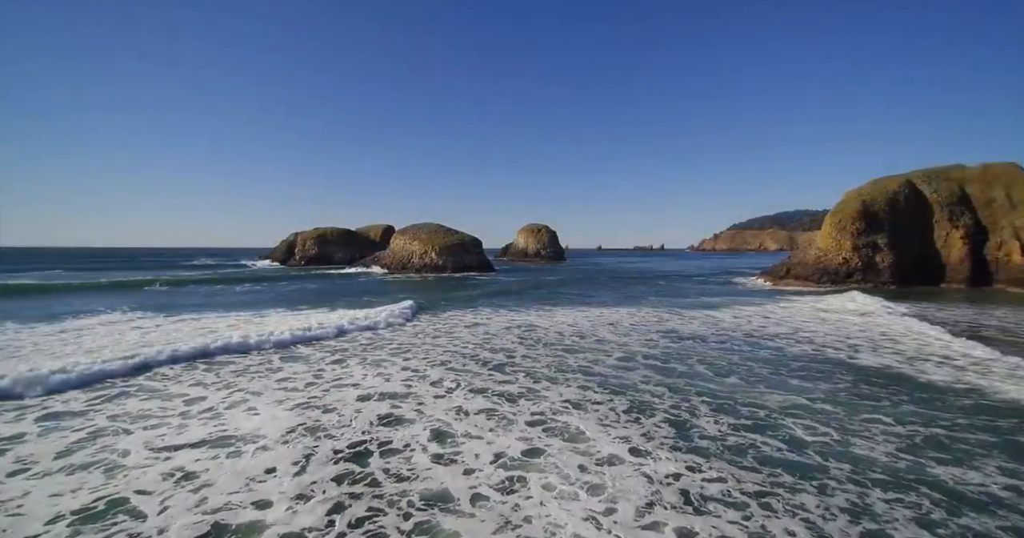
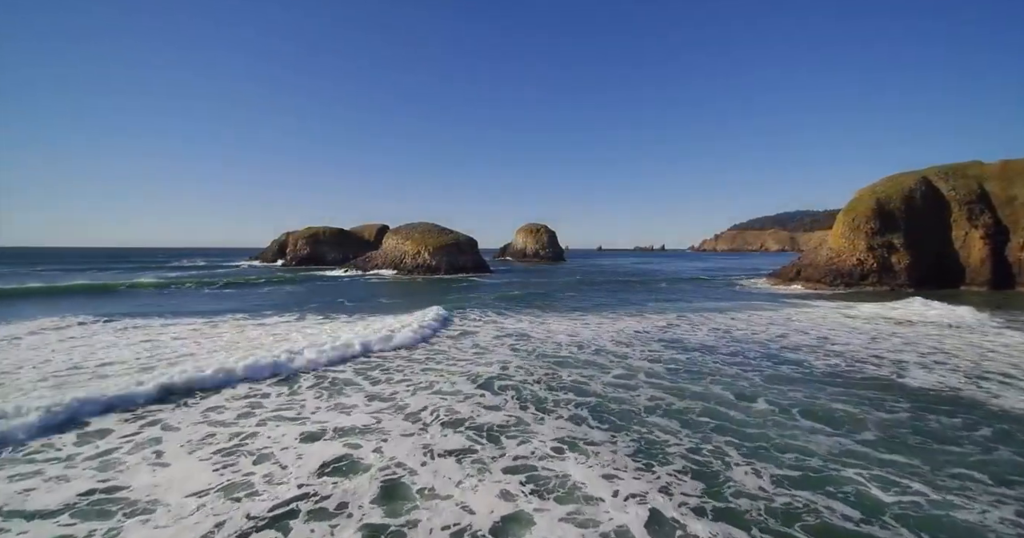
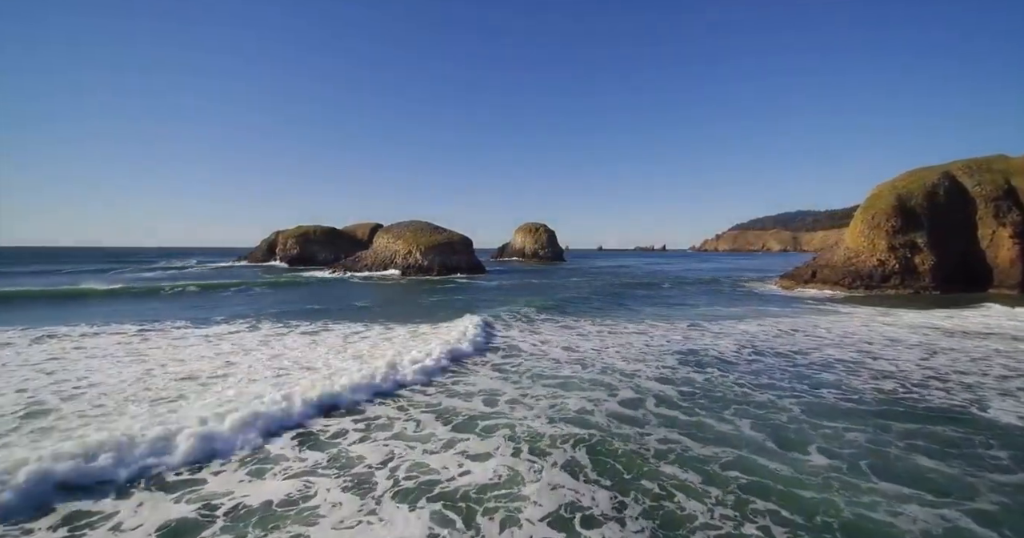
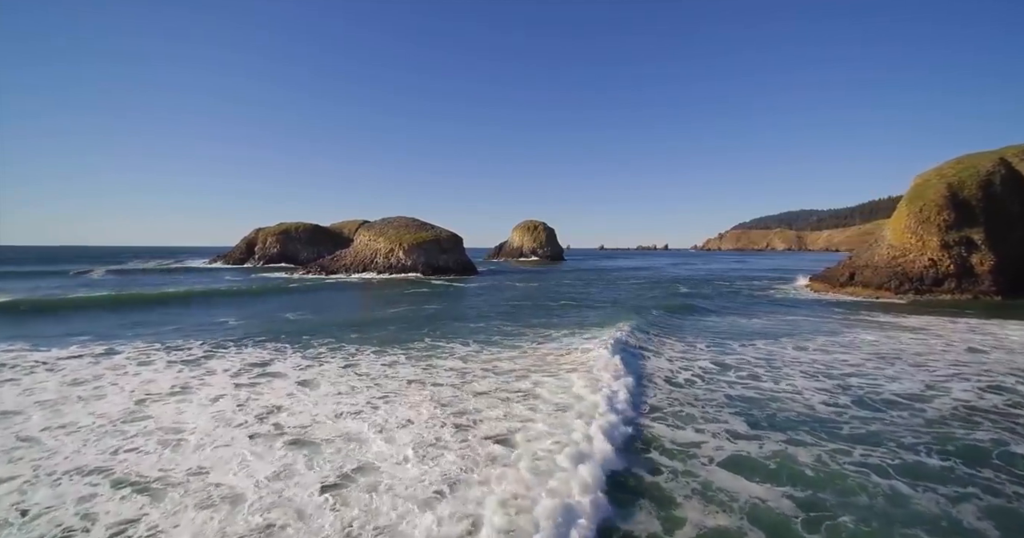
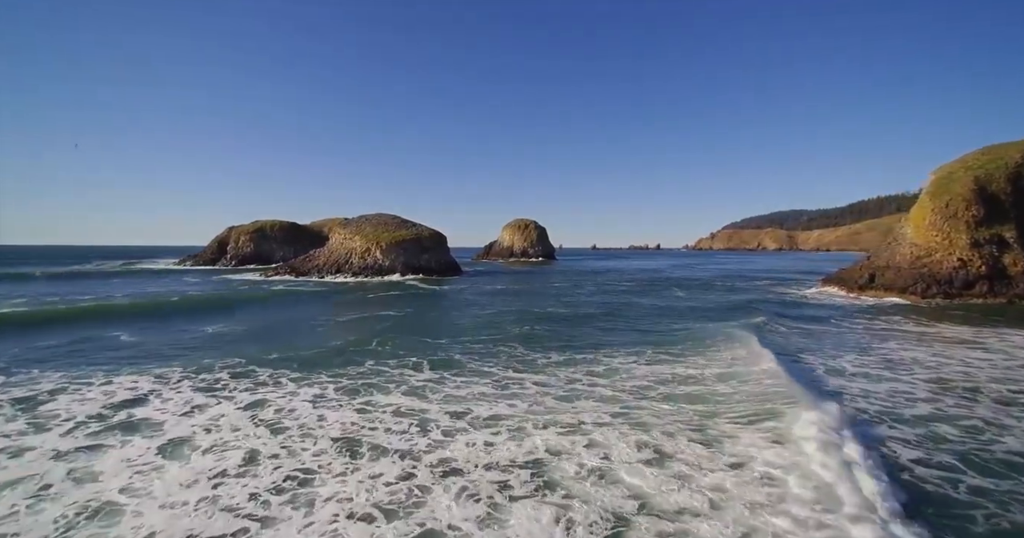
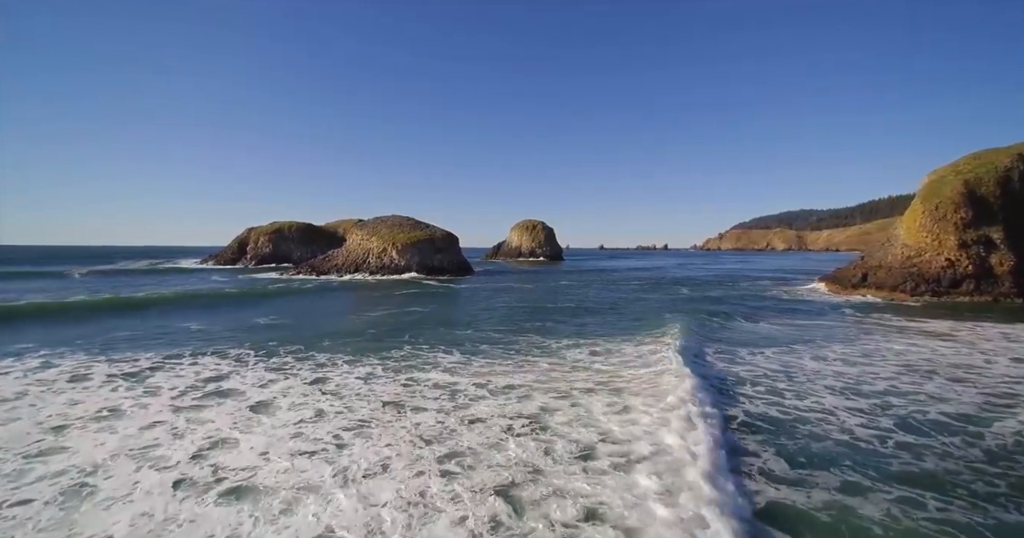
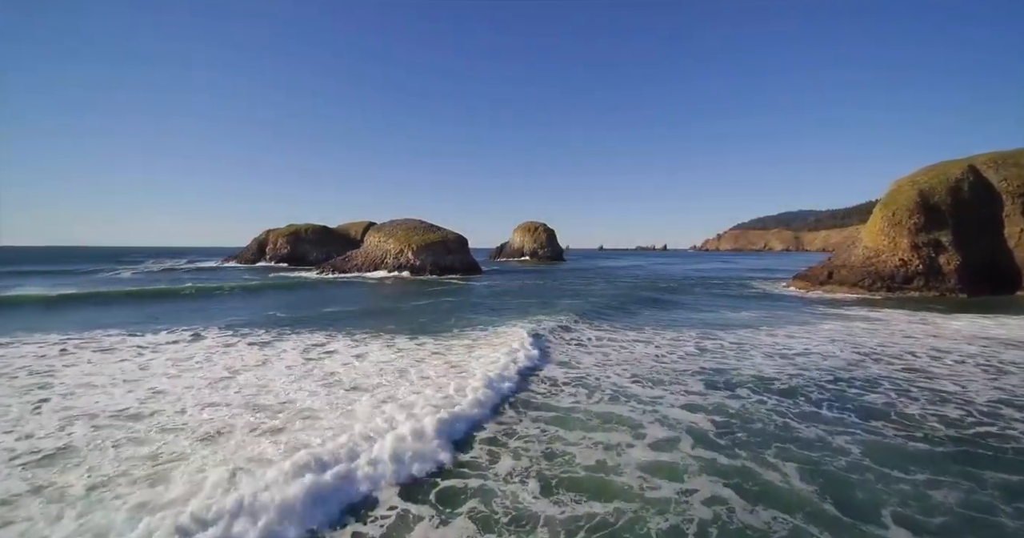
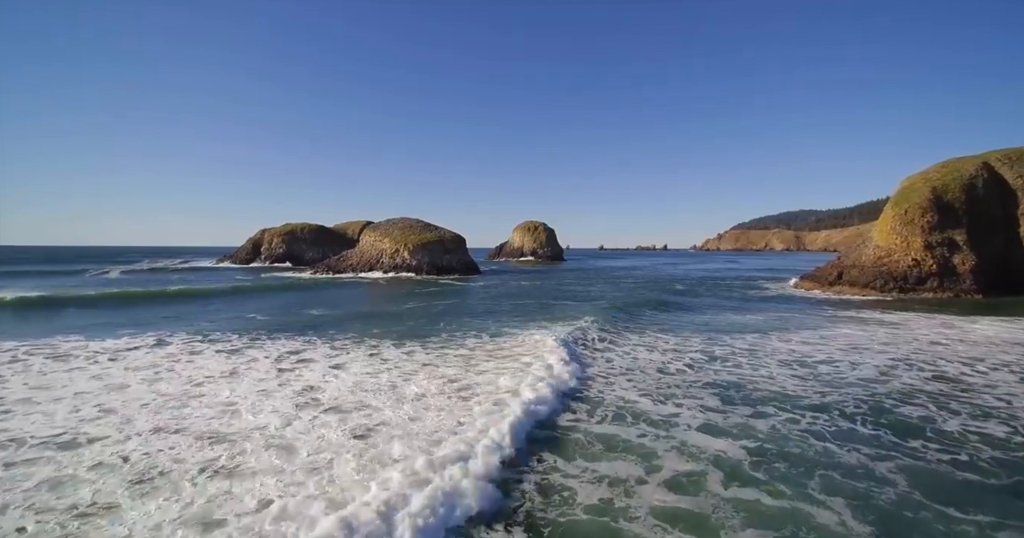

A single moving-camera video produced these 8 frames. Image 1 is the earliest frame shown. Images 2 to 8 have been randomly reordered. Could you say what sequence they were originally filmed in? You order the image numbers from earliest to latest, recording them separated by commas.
2, 3, 7, 8, 4, 6, 5
